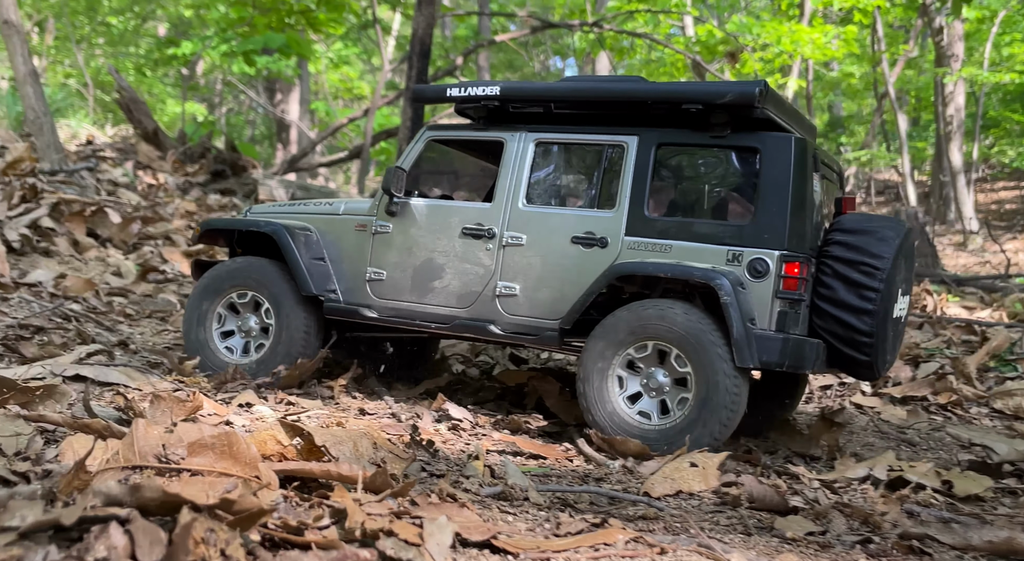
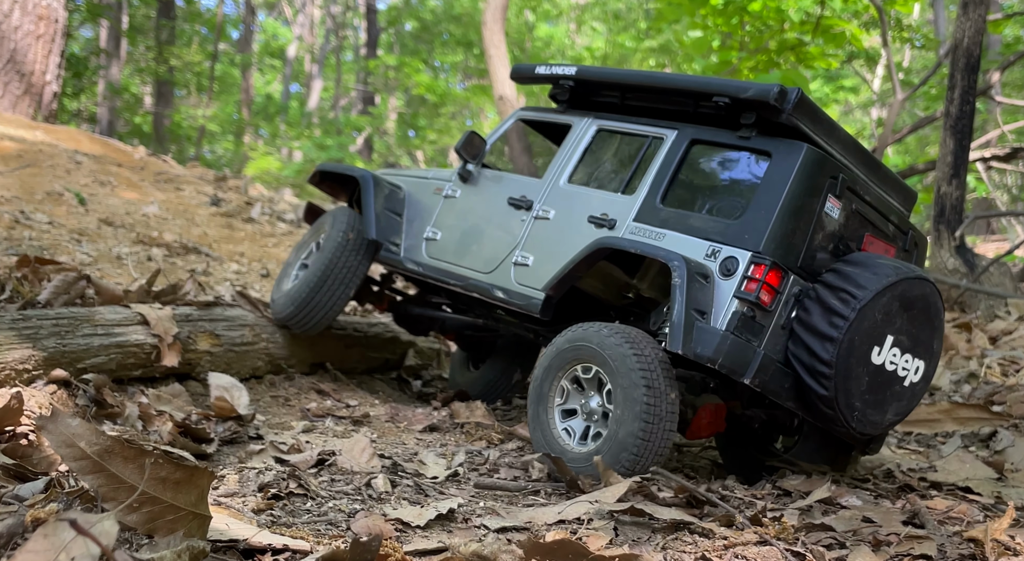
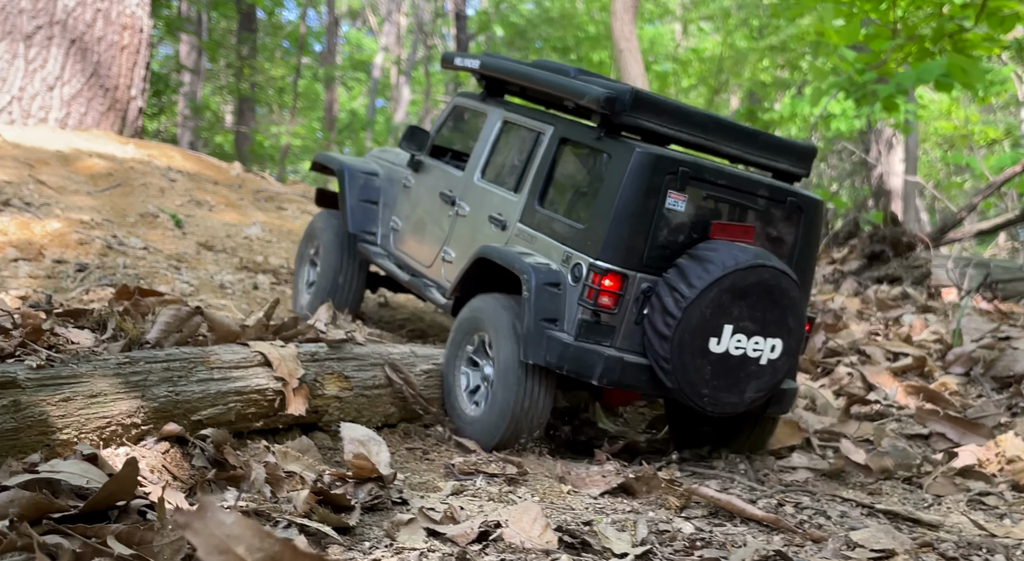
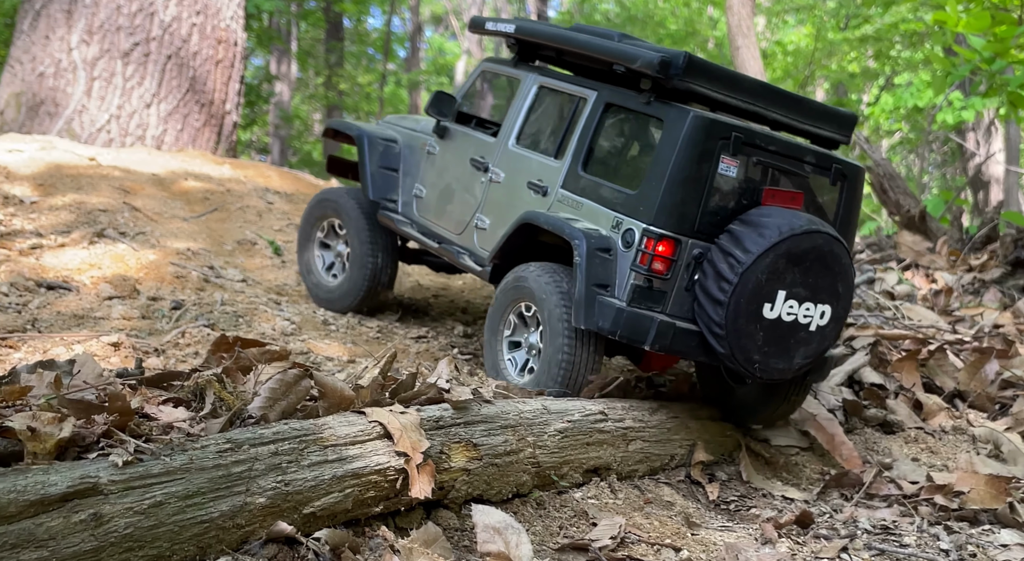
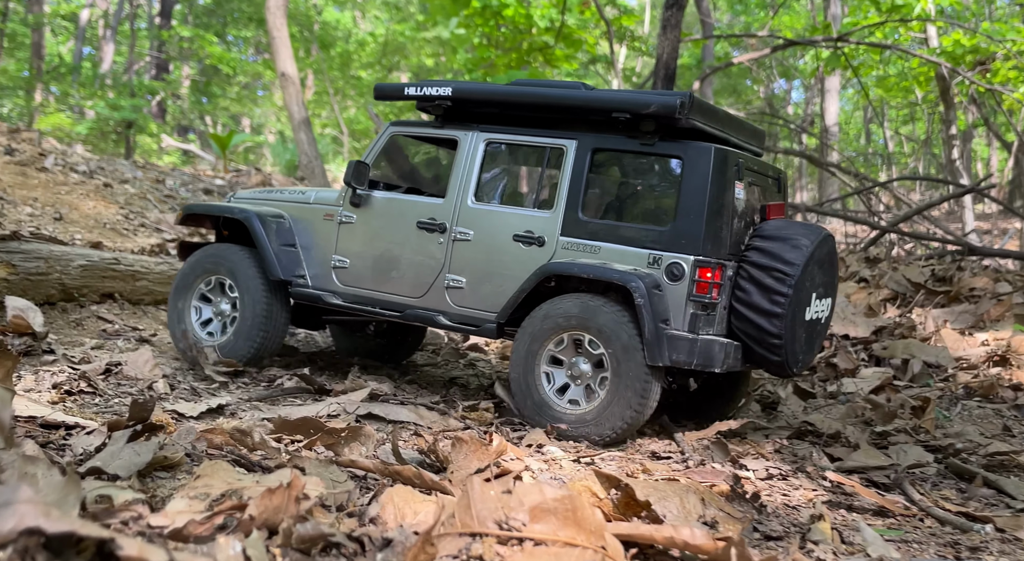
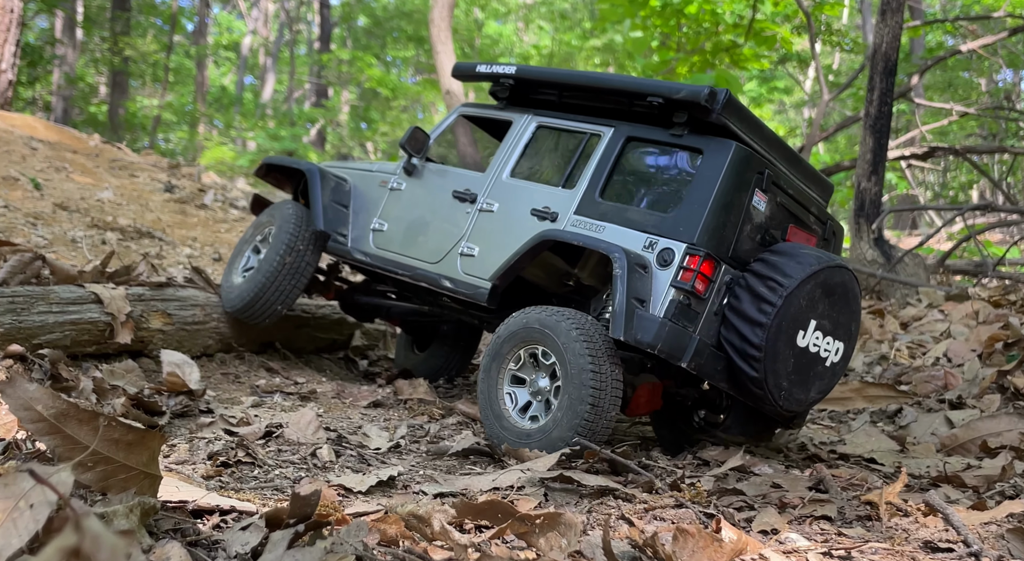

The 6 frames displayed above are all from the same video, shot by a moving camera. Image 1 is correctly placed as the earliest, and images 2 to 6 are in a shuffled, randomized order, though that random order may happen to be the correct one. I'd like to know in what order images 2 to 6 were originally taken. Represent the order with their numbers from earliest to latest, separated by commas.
5, 6, 2, 3, 4
